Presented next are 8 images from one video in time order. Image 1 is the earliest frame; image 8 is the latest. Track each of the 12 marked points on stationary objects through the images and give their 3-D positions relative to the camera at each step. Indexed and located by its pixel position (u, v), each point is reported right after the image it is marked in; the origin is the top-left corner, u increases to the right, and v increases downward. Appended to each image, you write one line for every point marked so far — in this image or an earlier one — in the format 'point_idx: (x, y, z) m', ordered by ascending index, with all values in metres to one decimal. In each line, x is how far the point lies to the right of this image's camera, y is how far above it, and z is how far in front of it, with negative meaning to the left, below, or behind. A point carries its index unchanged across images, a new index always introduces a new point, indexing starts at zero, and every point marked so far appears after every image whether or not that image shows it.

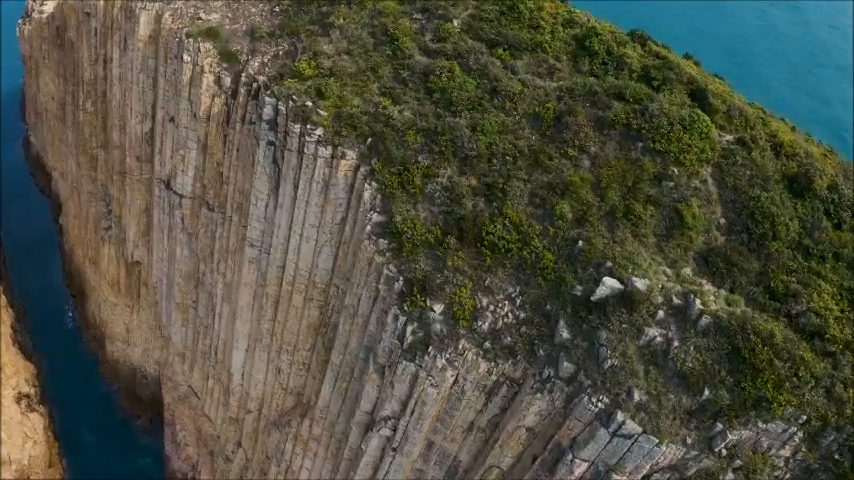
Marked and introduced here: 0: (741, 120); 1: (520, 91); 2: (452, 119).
0: (+11.8, +4.4, +17.7) m
1: (+3.8, +6.1, +19.4) m
2: (+1.0, +5.0, +19.6) m
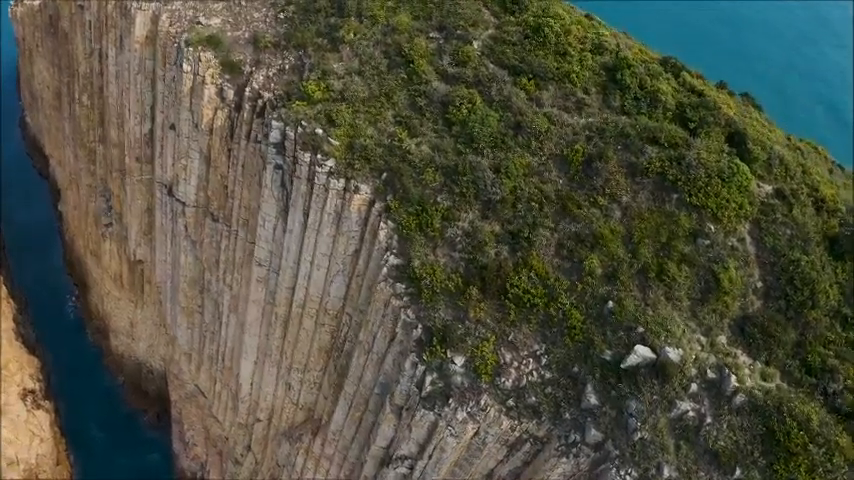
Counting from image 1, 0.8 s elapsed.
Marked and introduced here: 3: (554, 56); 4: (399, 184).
0: (+12.6, +2.5, +16.8) m
1: (+4.6, +4.3, +18.3) m
2: (+1.8, +3.2, +18.5) m
3: (+5.3, +7.5, +19.6) m
4: (-1.1, +2.3, +19.3) m
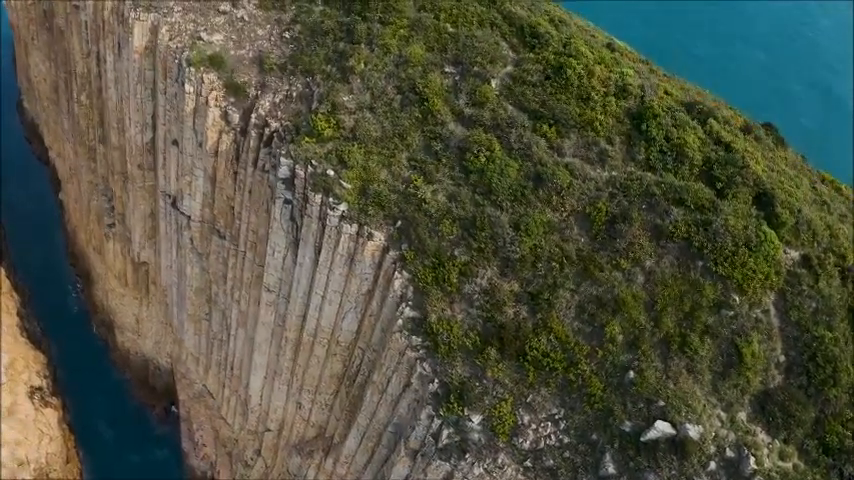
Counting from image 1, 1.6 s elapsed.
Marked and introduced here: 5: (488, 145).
0: (+13.2, +0.2, +16.4) m
1: (+5.3, +2.1, +17.8) m
2: (+2.5, +1.1, +18.1) m
3: (+6.0, +5.5, +18.9) m
4: (-0.5, +0.2, +18.9) m
5: (+2.4, +3.8, +18.9) m
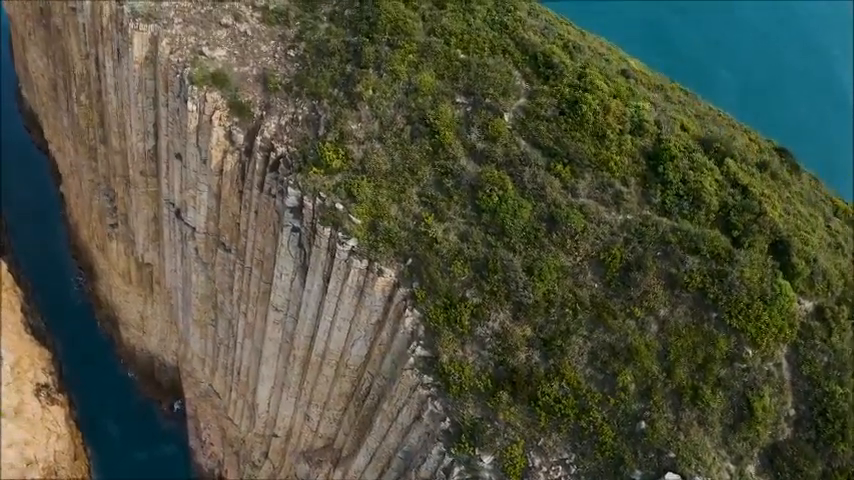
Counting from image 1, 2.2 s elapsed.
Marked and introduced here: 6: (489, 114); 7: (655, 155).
0: (+13.7, -1.5, +16.4) m
1: (+5.7, +0.5, +17.6) m
2: (+2.9, -0.5, +17.9) m
3: (+6.4, +3.9, +18.5) m
4: (0.0, -1.3, +18.8) m
5: (+2.9, +2.2, +18.6) m
6: (+2.5, +5.2, +19.6) m
7: (+8.7, +3.2, +18.1) m
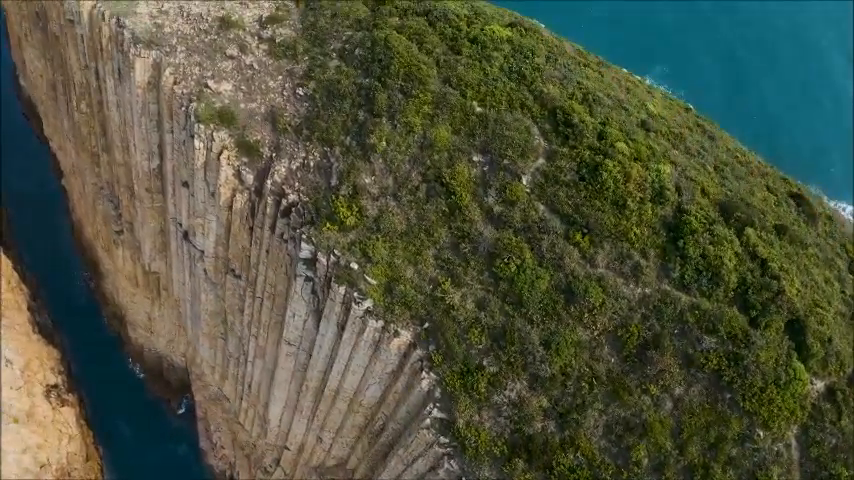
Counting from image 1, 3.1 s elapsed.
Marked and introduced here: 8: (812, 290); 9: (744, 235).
0: (+14.4, -4.4, +16.6) m
1: (+6.4, -2.2, +17.6) m
2: (+3.6, -3.2, +18.0) m
3: (+7.1, +1.2, +18.3) m
4: (+0.6, -4.0, +18.9) m
5: (+3.6, -0.5, +18.5) m
6: (+3.2, +2.6, +19.2) m
7: (+9.4, +0.5, +18.0) m
8: (+14.5, -1.9, +17.9) m
9: (+12.1, +0.1, +18.0) m
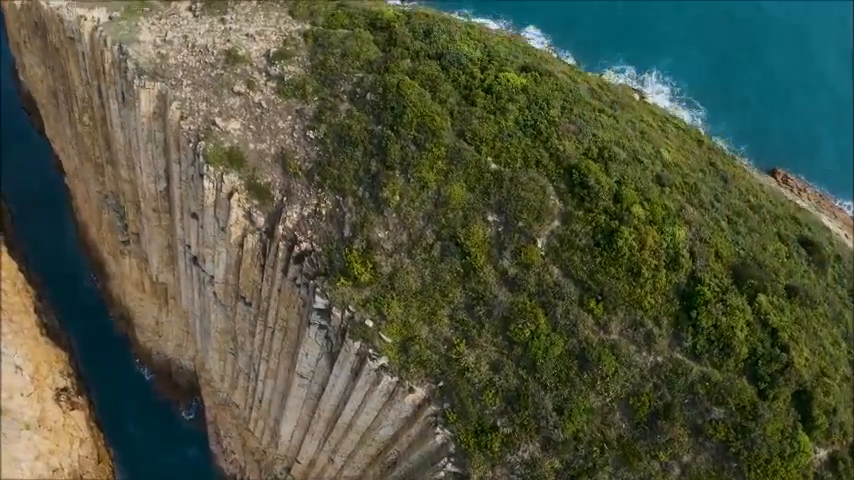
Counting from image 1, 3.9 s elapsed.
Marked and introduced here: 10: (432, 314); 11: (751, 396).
0: (+15.0, -7.1, +17.1) m
1: (+7.0, -4.8, +18.0) m
2: (+4.2, -5.8, +18.4) m
3: (+7.7, -1.4, +18.4) m
4: (+1.2, -6.5, +19.4) m
5: (+4.2, -3.0, +18.7) m
6: (+3.8, +0.1, +19.3) m
7: (+10.0, -2.1, +18.2) m
8: (+15.1, -4.5, +18.2) m
9: (+12.7, -2.5, +18.3) m
10: (+0.2, -3.1, +19.7) m
11: (+11.7, -5.6, +17.1) m
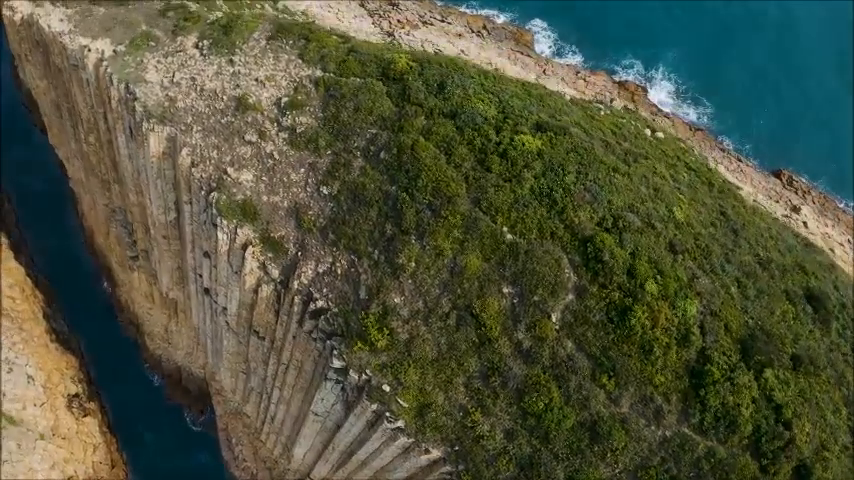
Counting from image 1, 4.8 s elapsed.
0: (+15.7, -10.2, +18.0) m
1: (+7.7, -8.0, +18.7) m
2: (+4.9, -8.9, +19.2) m
3: (+8.4, -4.5, +18.9) m
4: (+1.9, -9.5, +20.2) m
5: (+4.8, -6.1, +19.3) m
6: (+4.5, -3.0, +19.7) m
7: (+10.7, -5.2, +18.7) m
8: (+15.8, -7.6, +19.0) m
9: (+13.4, -5.6, +18.9) m
10: (+0.9, -6.1, +20.3) m
11: (+12.4, -8.8, +17.9) m
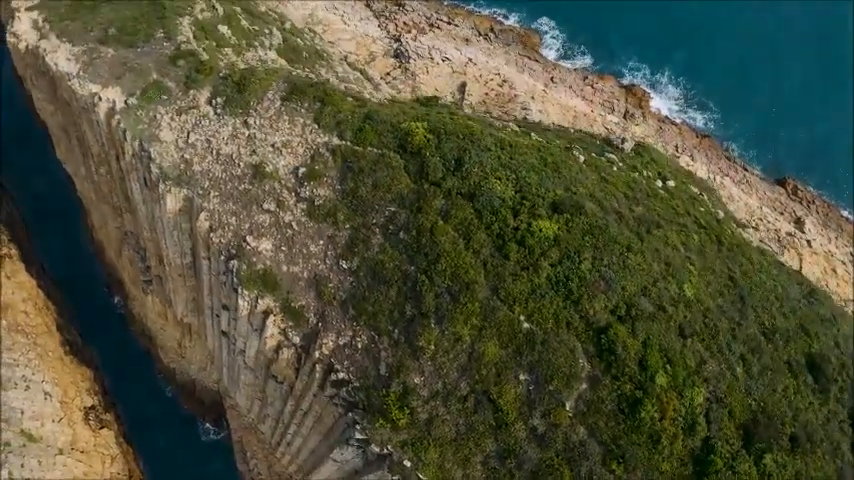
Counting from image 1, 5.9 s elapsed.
0: (+16.5, -14.3, +19.6) m
1: (+8.6, -12.0, +20.0) m
2: (+5.8, -12.9, +20.6) m
3: (+9.3, -8.5, +20.0) m
4: (+2.8, -13.4, +21.6) m
5: (+5.7, -10.1, +20.5) m
6: (+5.4, -7.0, +20.6) m
7: (+11.6, -9.3, +19.9) m
8: (+16.7, -11.7, +20.3) m
9: (+14.2, -9.7, +20.1) m
10: (+1.8, -10.0, +21.5) m
11: (+13.3, -12.9, +19.3) m
